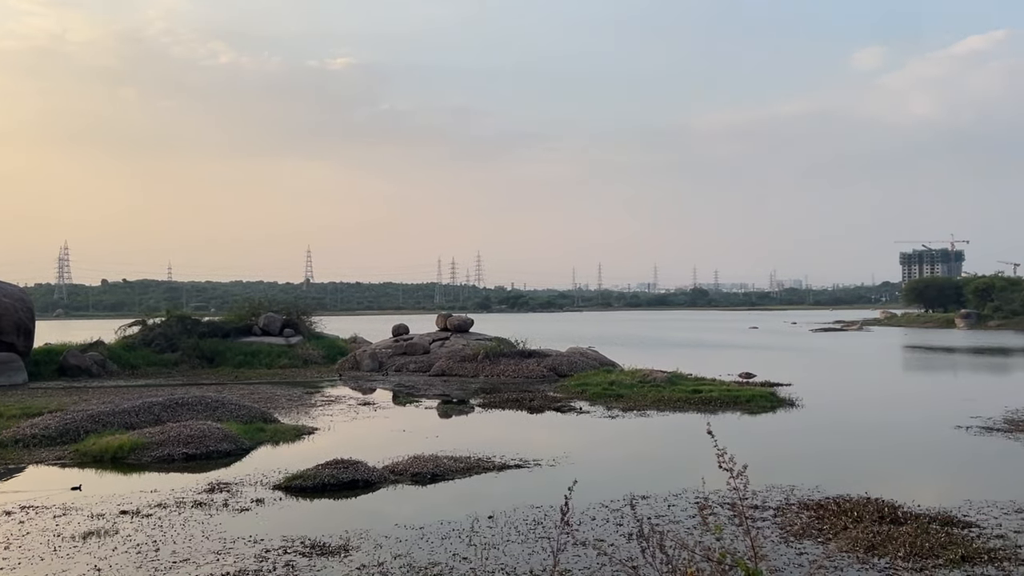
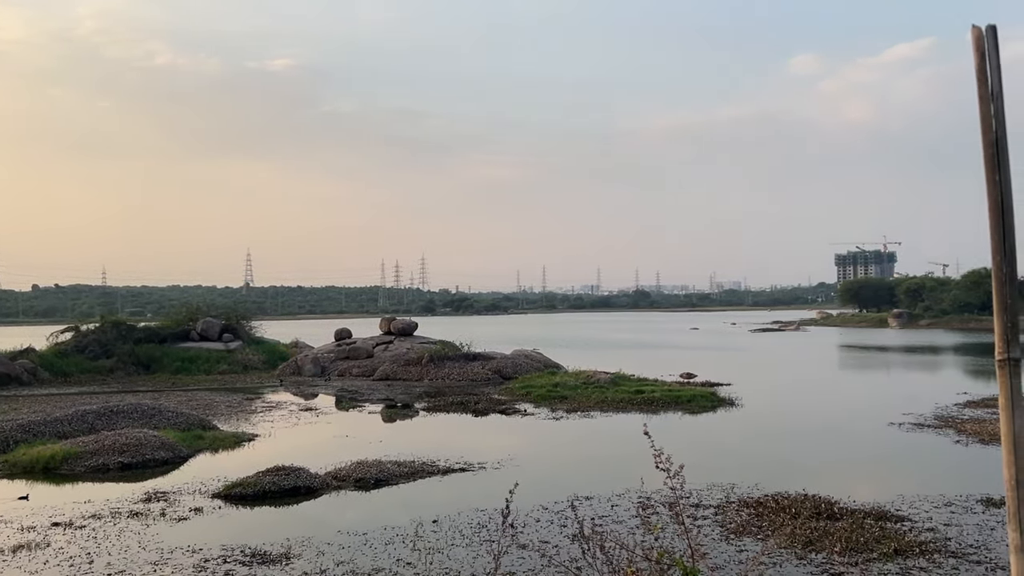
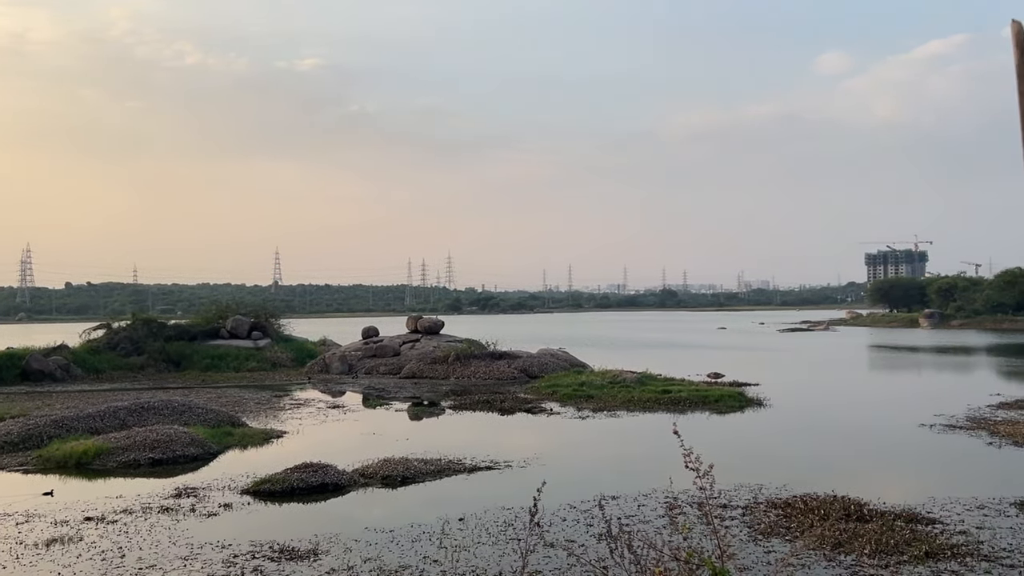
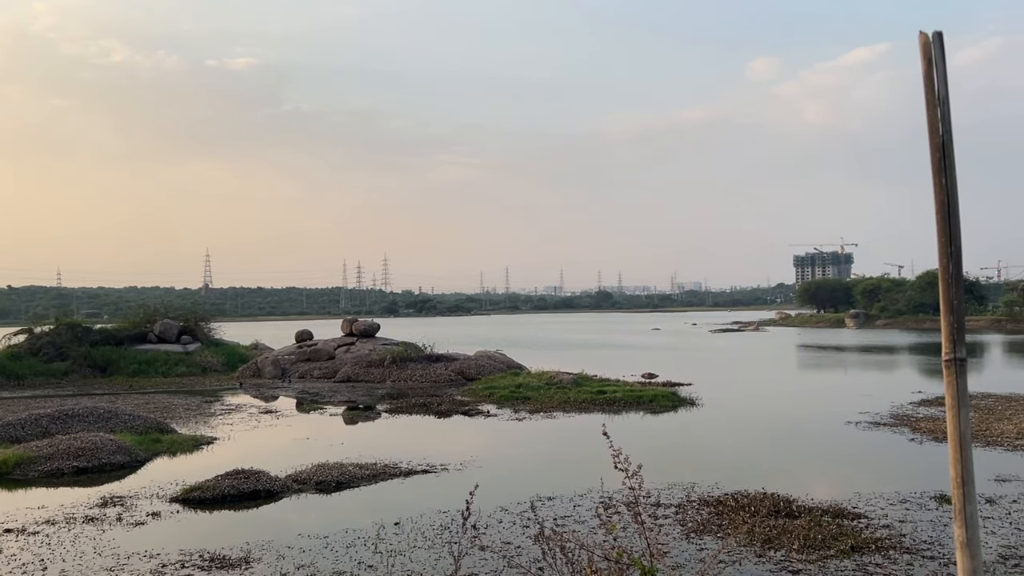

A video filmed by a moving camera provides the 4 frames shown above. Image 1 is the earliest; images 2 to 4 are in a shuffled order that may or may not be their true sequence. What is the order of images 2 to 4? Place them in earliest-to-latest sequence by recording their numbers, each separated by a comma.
3, 2, 4
